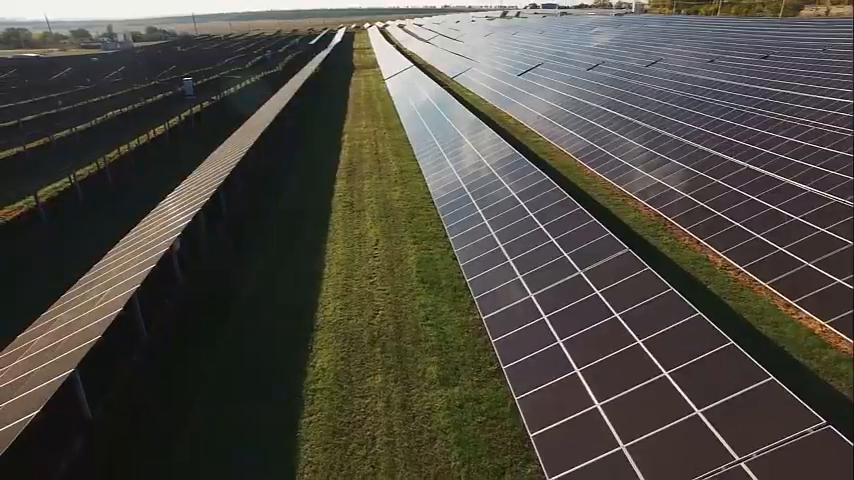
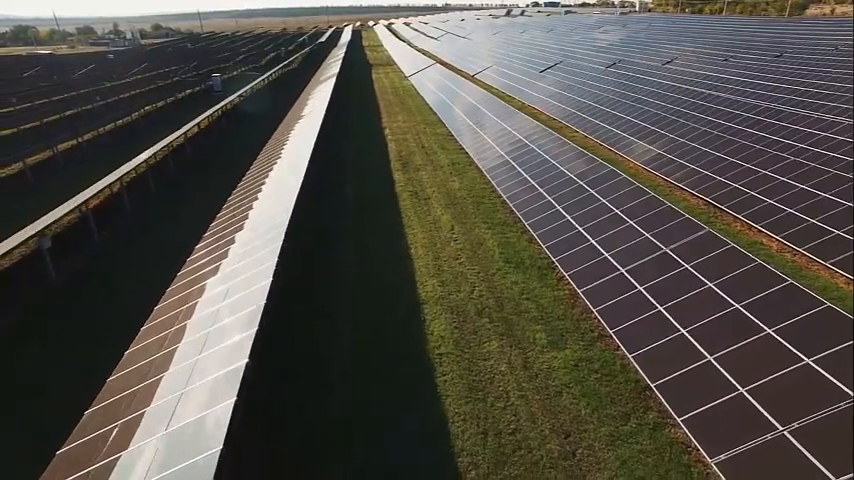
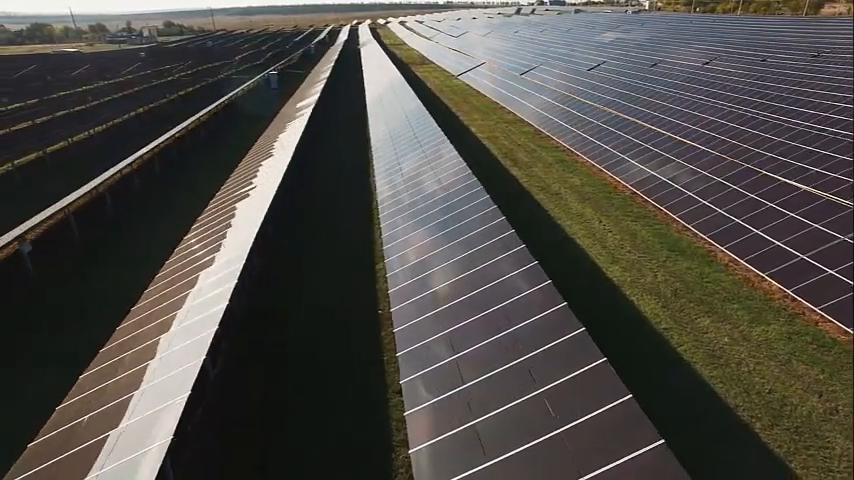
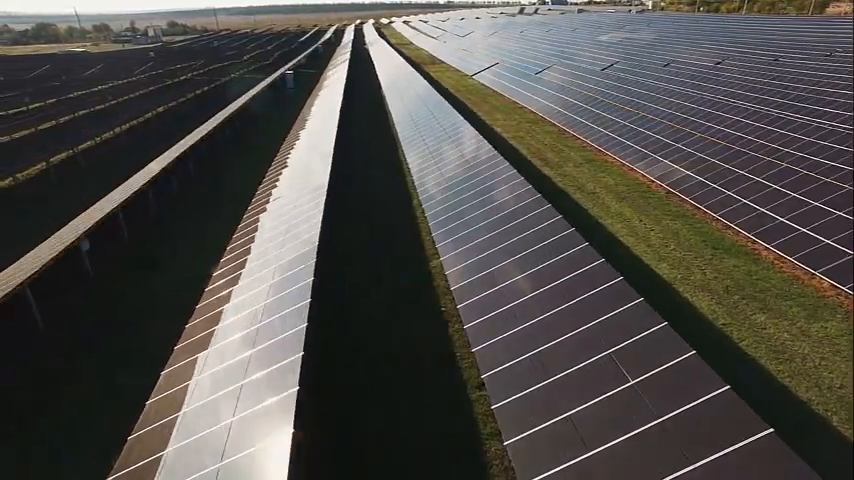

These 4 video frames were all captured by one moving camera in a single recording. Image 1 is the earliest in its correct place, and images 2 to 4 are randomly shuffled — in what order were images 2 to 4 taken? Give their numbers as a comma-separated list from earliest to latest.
2, 3, 4
